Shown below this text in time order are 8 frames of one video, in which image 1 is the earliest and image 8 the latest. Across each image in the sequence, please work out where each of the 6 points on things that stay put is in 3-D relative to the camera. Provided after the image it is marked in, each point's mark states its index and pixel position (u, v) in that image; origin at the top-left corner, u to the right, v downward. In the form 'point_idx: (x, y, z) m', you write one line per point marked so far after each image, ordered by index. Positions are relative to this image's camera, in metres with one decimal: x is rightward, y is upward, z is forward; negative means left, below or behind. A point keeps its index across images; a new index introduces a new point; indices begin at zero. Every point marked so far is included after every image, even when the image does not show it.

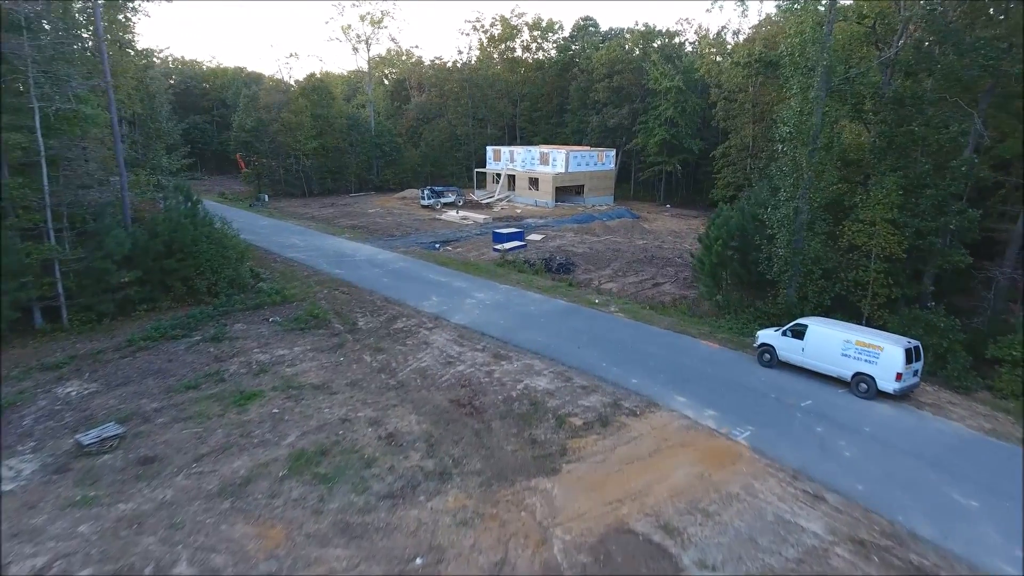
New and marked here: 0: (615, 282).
0: (+2.6, +0.1, +17.5) m
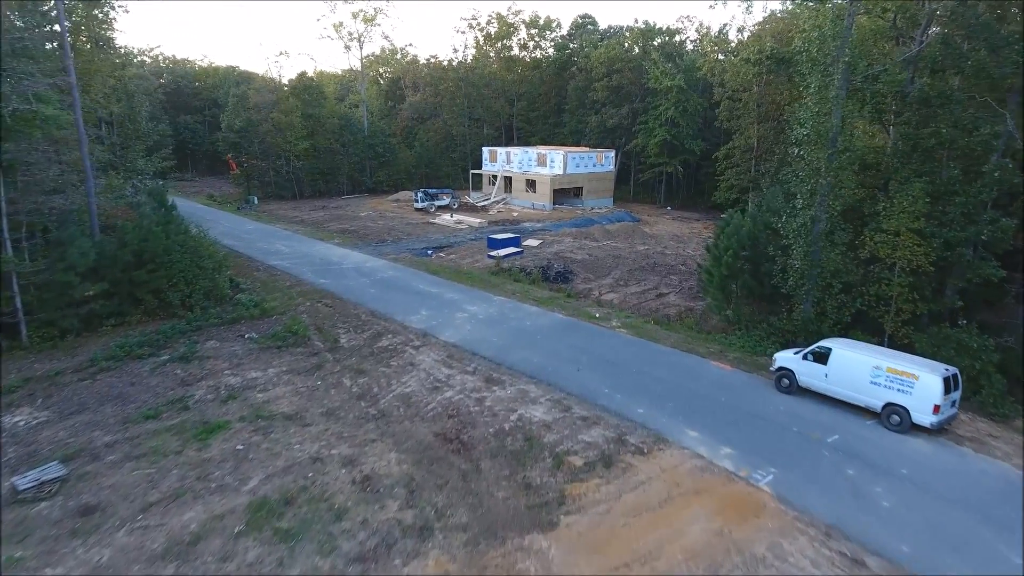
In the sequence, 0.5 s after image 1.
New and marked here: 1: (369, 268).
0: (+2.4, -0.1, +16.6) m
1: (-3.8, +0.5, +18.6) m
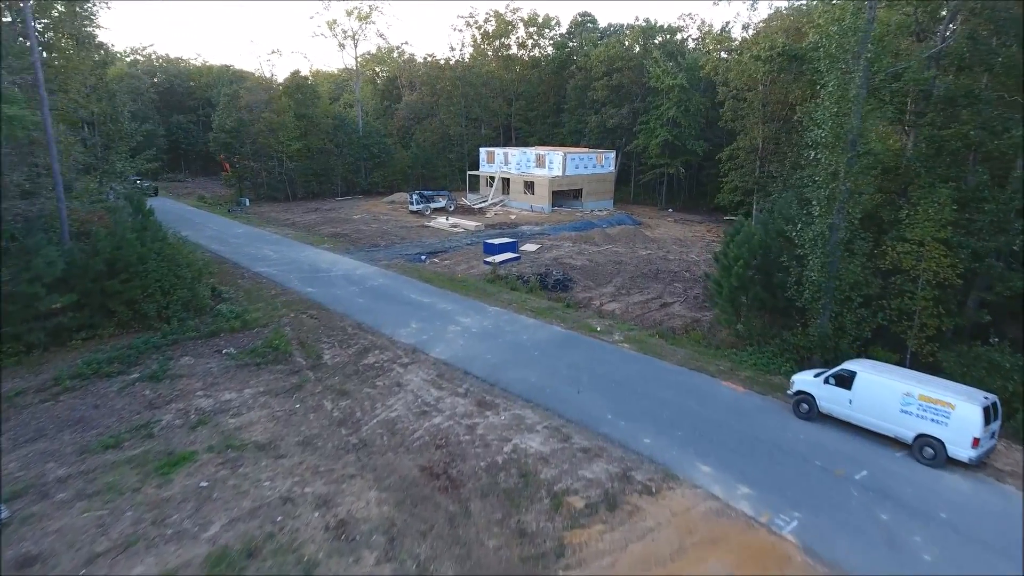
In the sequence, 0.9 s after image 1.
0: (+2.3, -0.3, +15.7) m
1: (-3.9, +0.3, +17.8) m
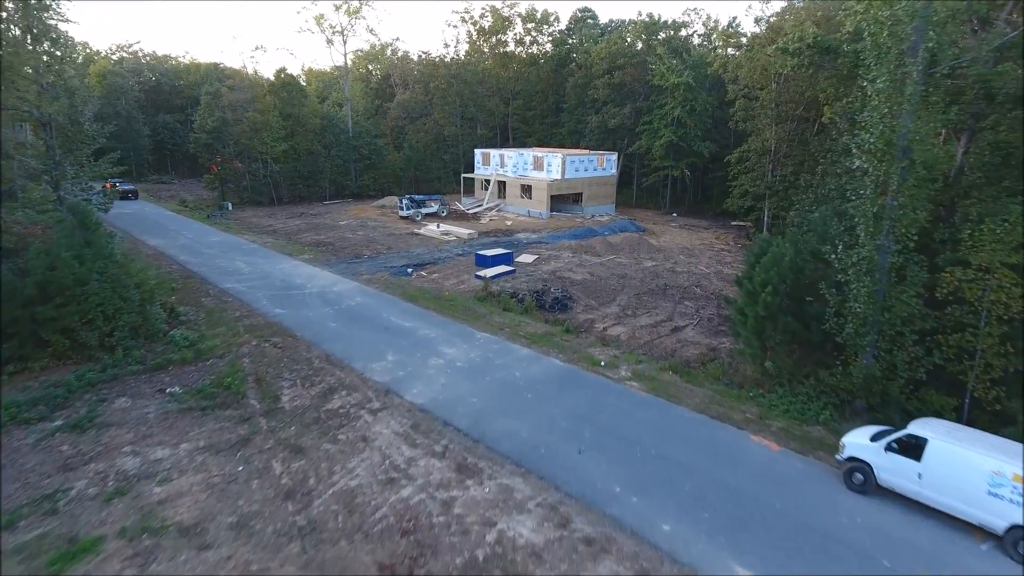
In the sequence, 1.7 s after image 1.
0: (+2.2, -0.8, +14.0) m
1: (-4.0, -0.1, +16.0) m
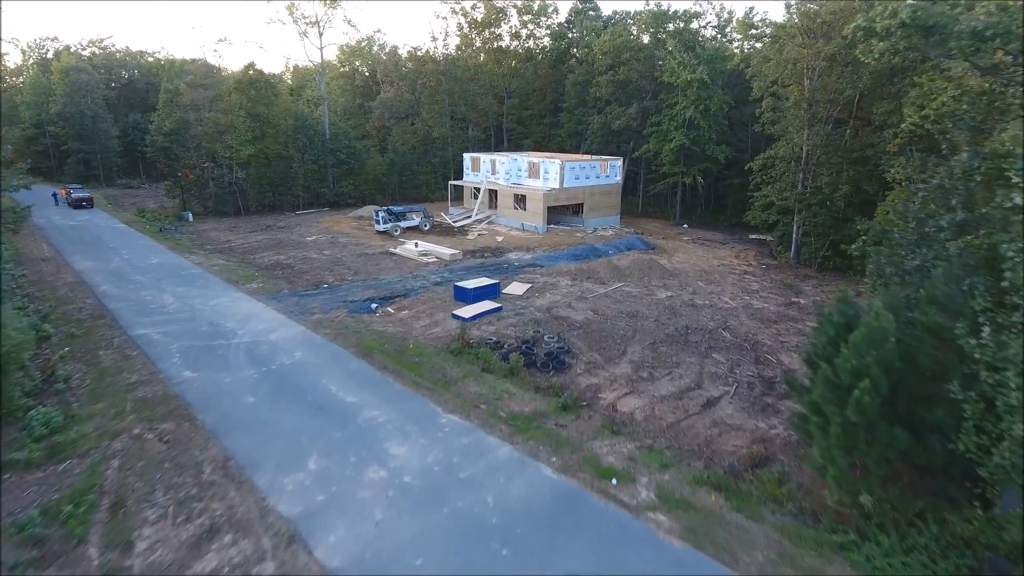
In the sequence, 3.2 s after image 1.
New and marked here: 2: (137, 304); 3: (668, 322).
0: (+1.9, -1.7, +10.6) m
1: (-4.3, -1.0, +12.6) m
2: (-8.3, -0.4, +15.7) m
3: (+3.3, -0.7, +14.9) m
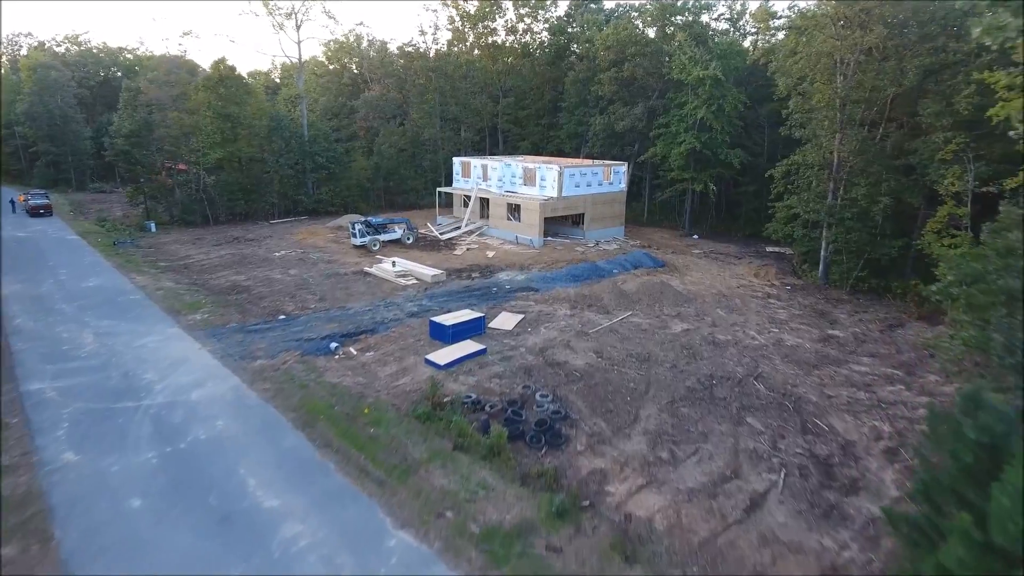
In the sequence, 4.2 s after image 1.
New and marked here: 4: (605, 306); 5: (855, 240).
0: (+1.6, -2.3, +8.0) m
1: (-4.6, -1.7, +10.0) m
2: (-8.5, -1.0, +13.1) m
3: (+3.0, -1.4, +12.3) m
4: (+2.1, -0.4, +16.3) m
5: (+9.1, +1.3, +18.7) m
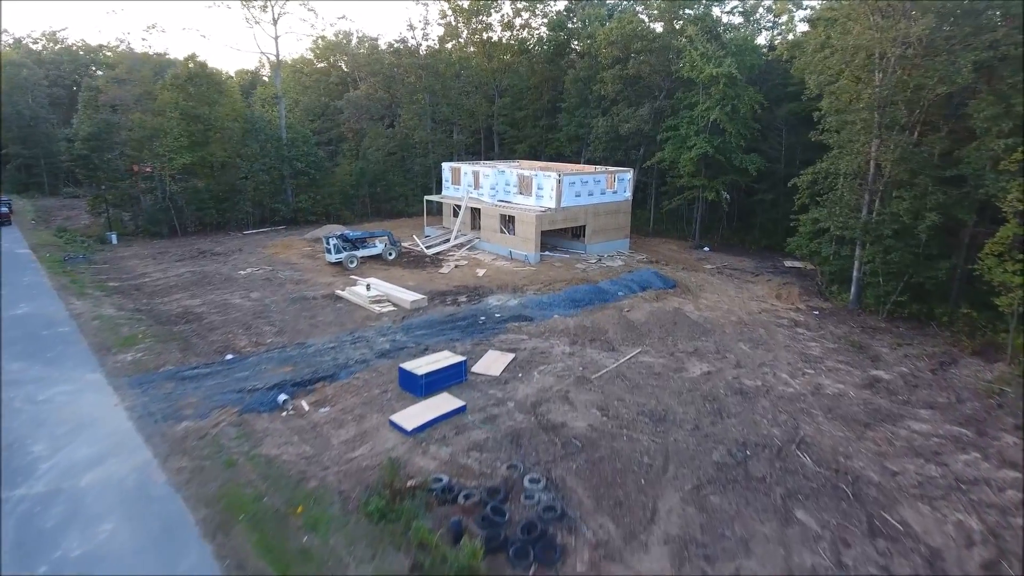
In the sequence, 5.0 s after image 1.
0: (+1.4, -3.0, +5.7) m
1: (-4.8, -2.3, +7.7) m
2: (-8.7, -1.7, +10.8) m
3: (+2.8, -2.0, +10.0) m
4: (+1.9, -1.0, +14.0) m
5: (+8.9, +0.7, +16.4) m
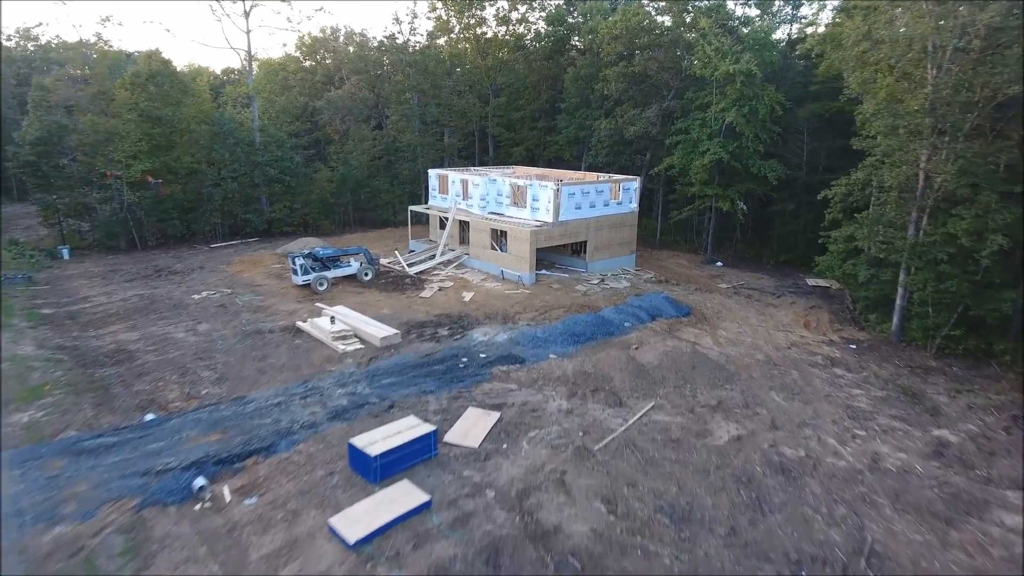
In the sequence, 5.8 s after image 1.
0: (+1.2, -3.6, +3.3) m
1: (-5.0, -3.0, +5.3) m
2: (-9.0, -2.3, +8.4) m
3: (+2.6, -2.7, +7.6) m
4: (+1.7, -1.7, +11.6) m
5: (+8.7, 0.0, +14.0) m
